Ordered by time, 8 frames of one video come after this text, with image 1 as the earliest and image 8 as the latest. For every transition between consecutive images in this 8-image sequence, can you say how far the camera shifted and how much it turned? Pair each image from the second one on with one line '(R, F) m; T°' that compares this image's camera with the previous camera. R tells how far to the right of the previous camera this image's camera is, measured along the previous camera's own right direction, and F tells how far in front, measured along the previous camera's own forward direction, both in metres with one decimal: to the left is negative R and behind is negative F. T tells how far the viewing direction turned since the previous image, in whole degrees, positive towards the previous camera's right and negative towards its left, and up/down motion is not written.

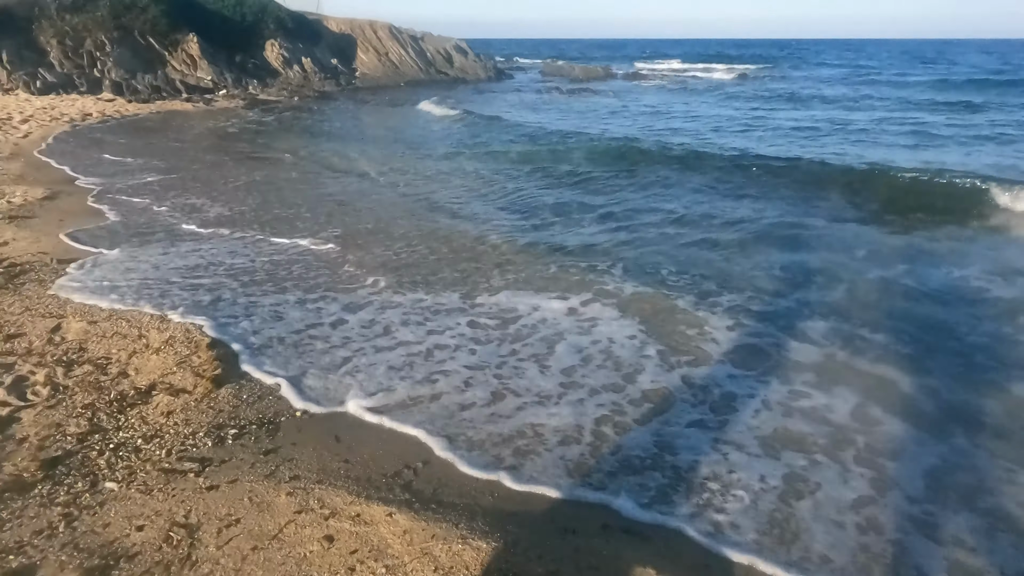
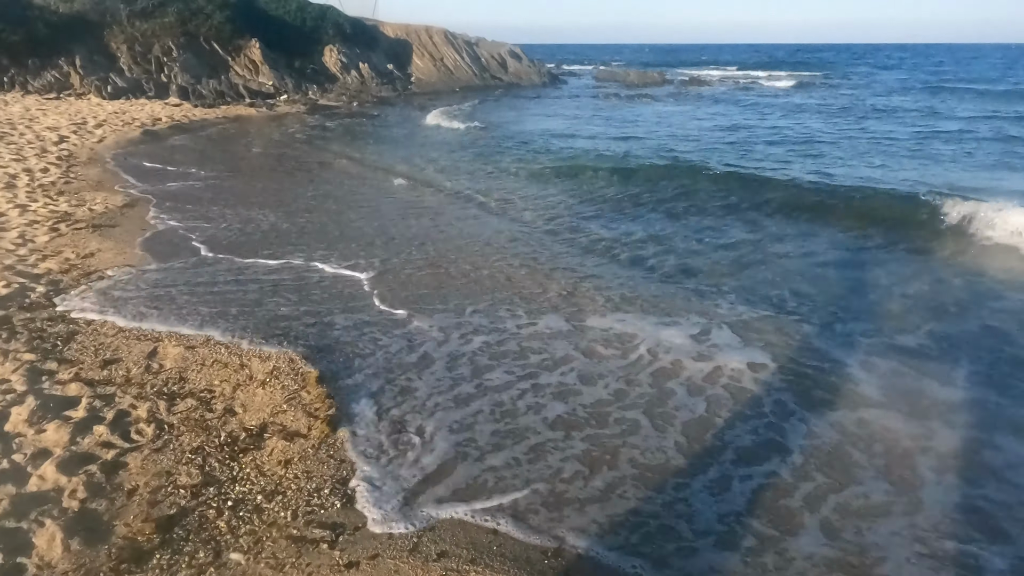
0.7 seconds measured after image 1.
(-0.6, +0.5) m; -3°
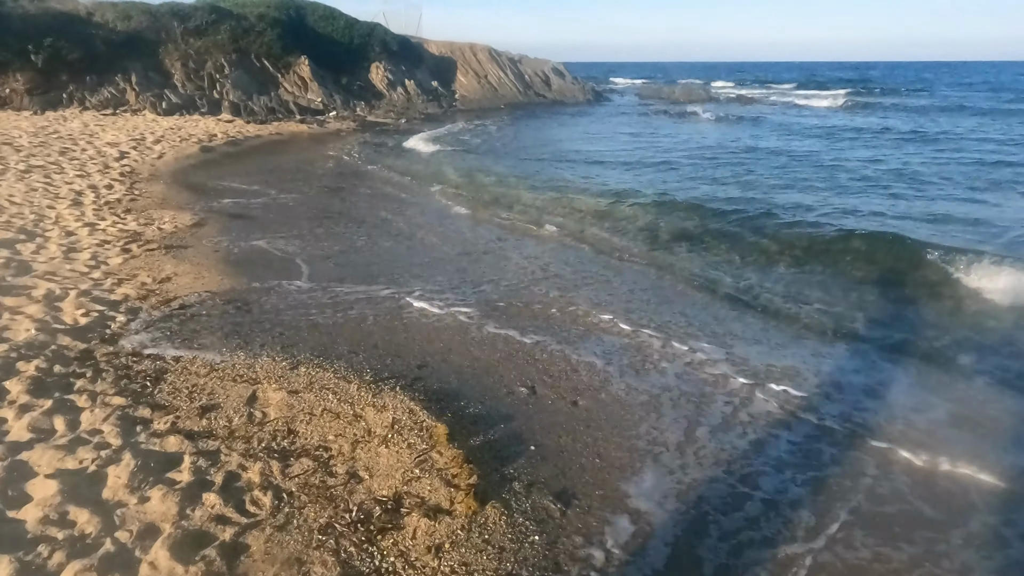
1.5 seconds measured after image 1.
(-0.7, +0.6) m; -3°
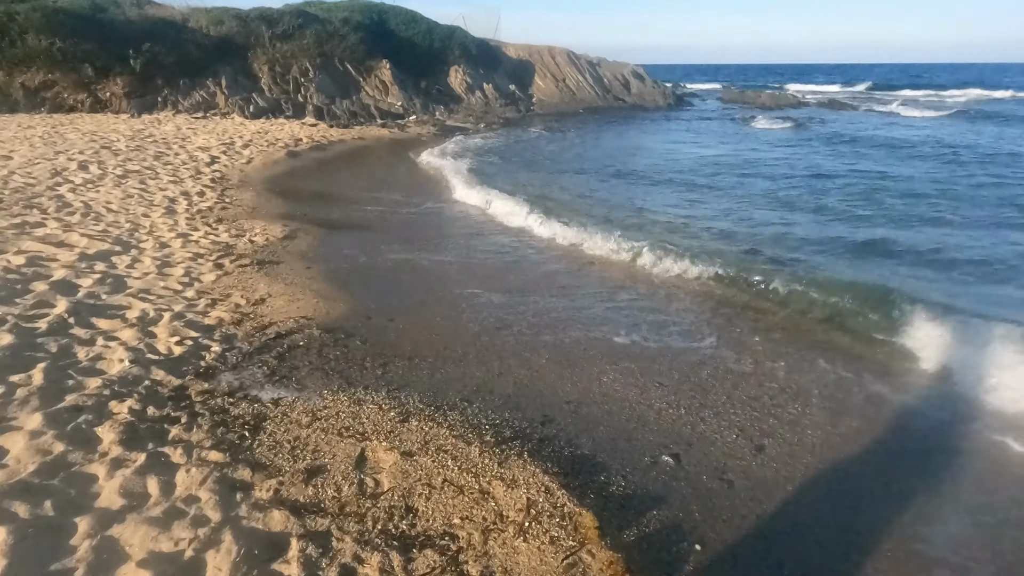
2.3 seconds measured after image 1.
(-0.5, +0.6) m; -5°
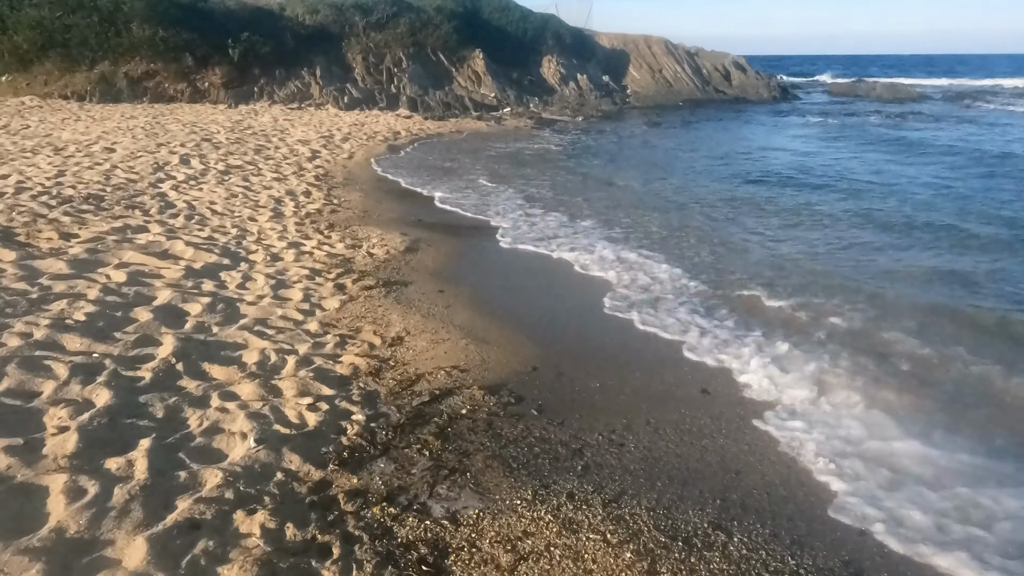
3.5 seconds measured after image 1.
(-0.9, +1.2) m; -6°
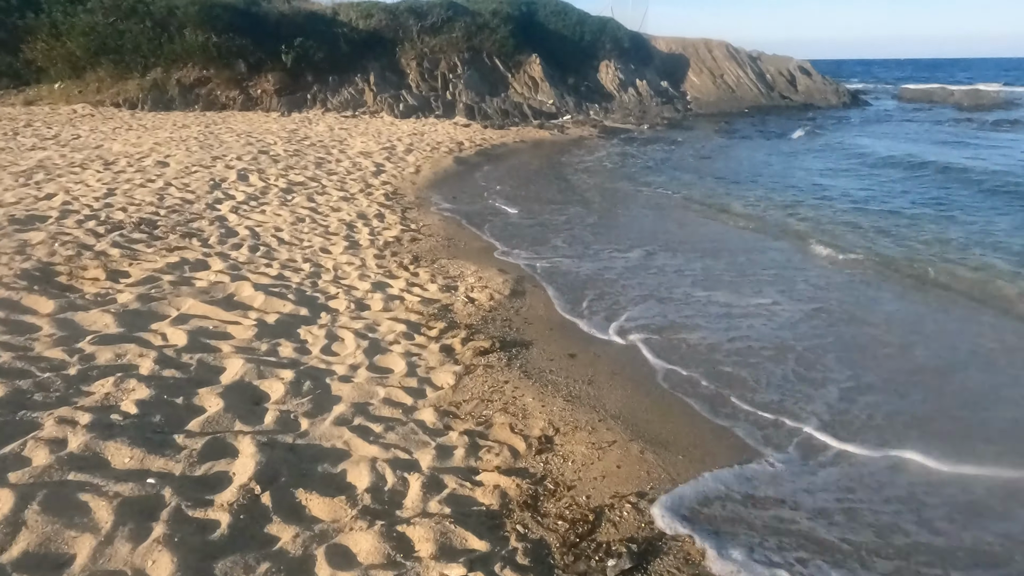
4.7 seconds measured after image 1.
(-0.8, +1.2) m; -3°
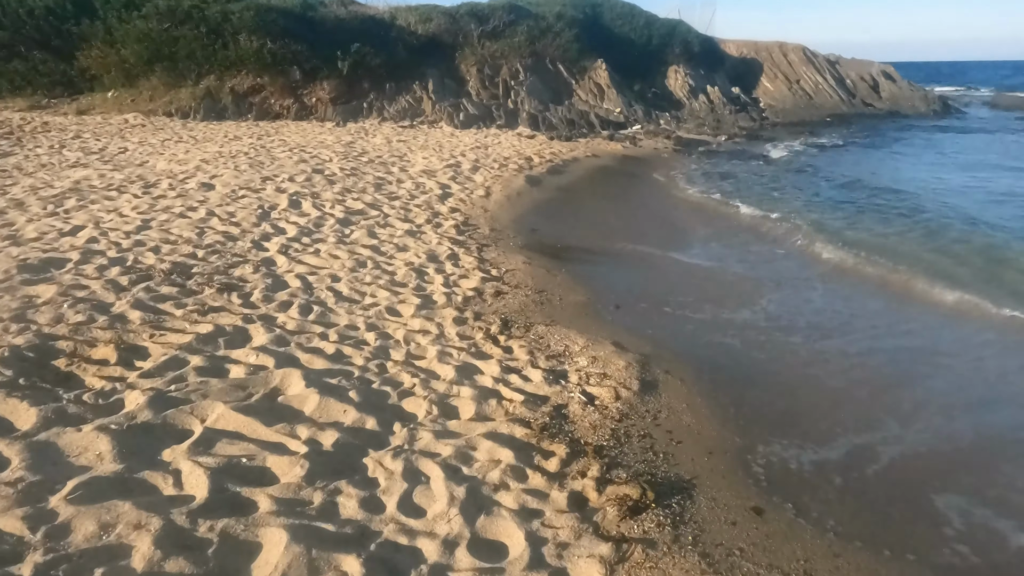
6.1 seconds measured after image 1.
(-0.6, +1.4) m; -4°
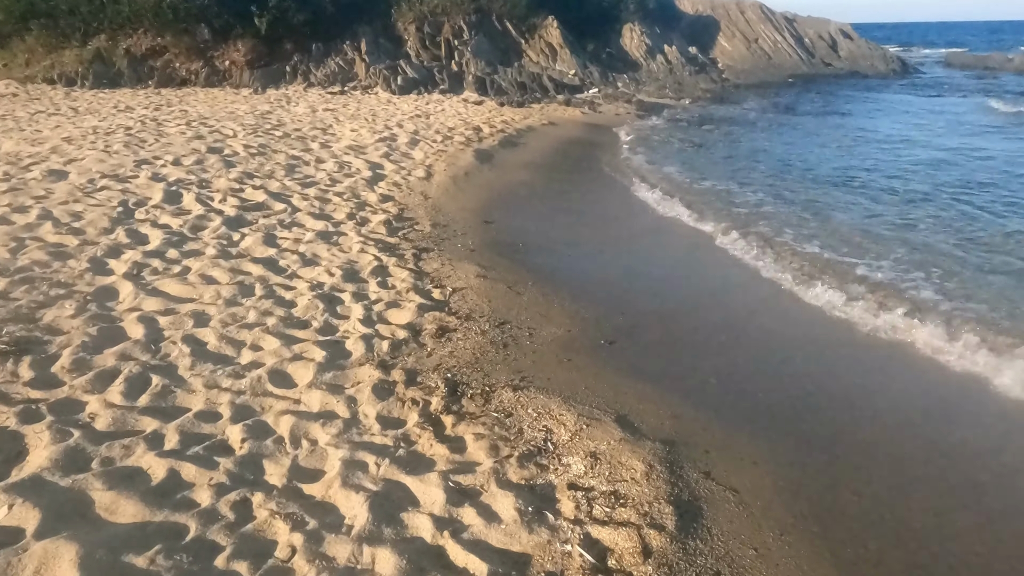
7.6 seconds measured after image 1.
(0.0, +1.8) m; +4°
